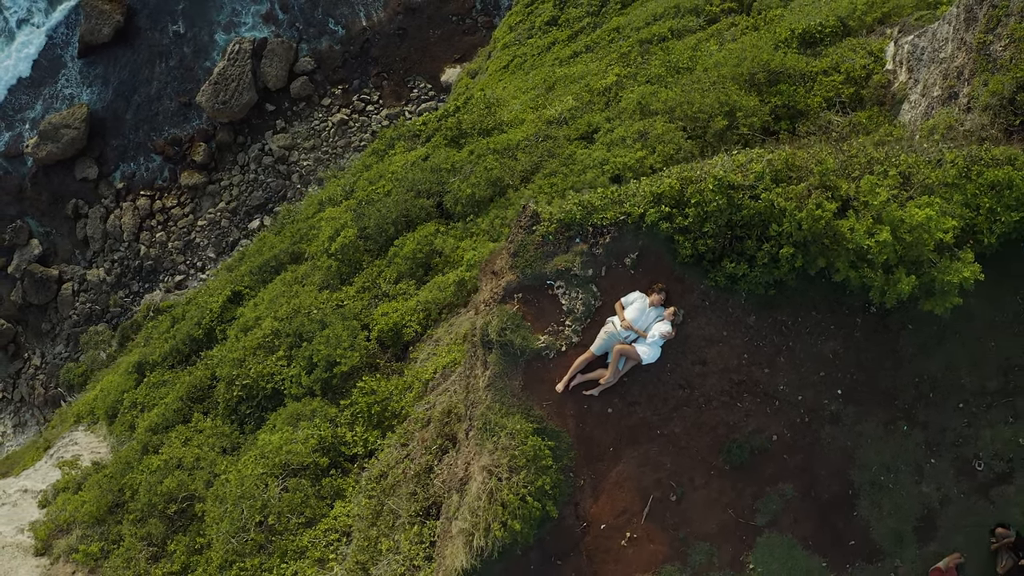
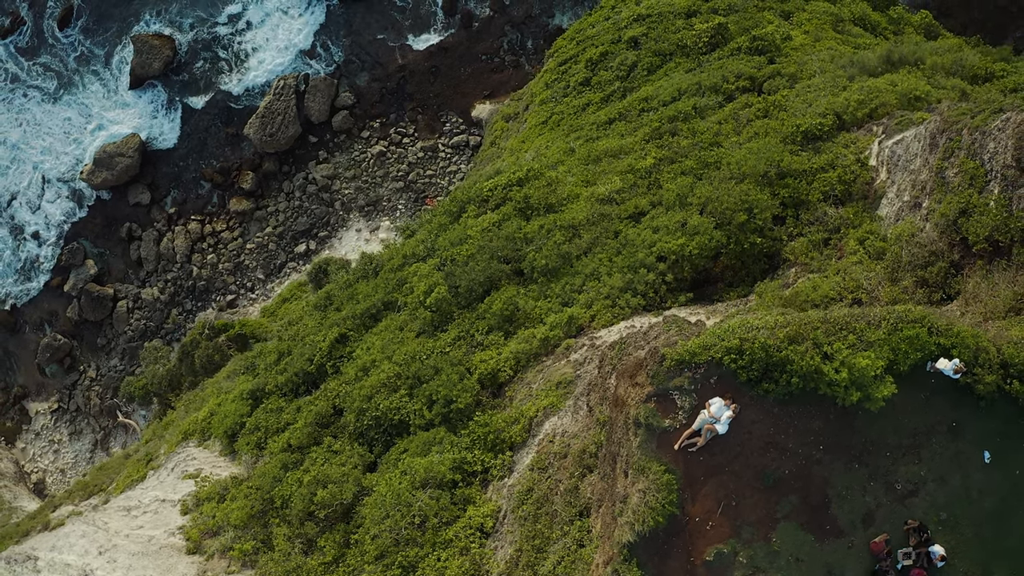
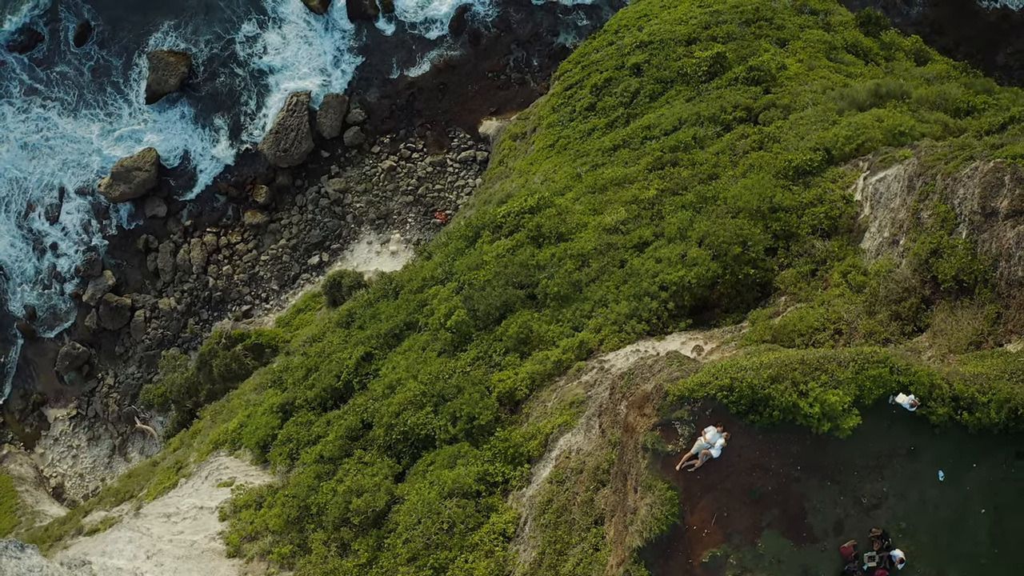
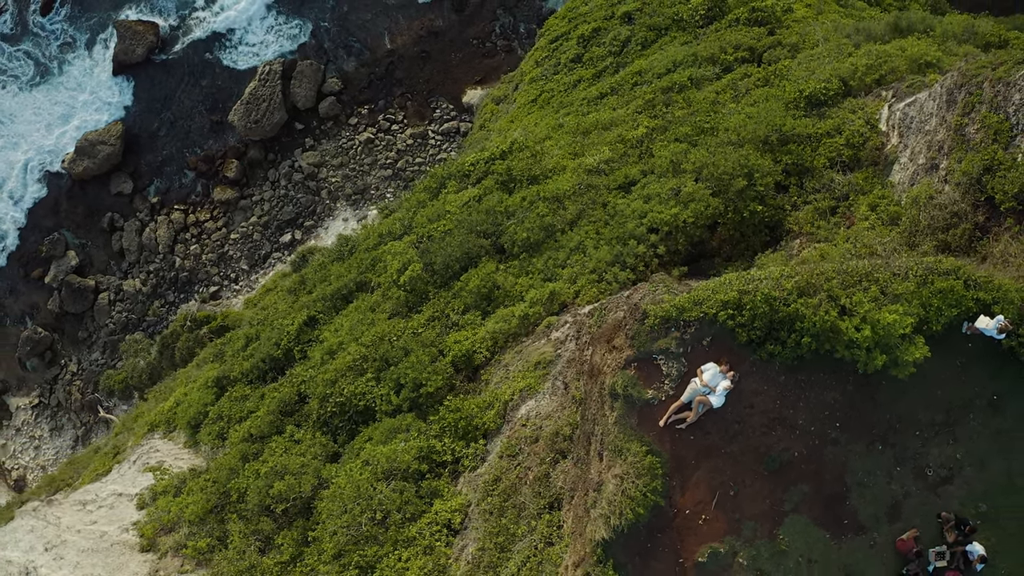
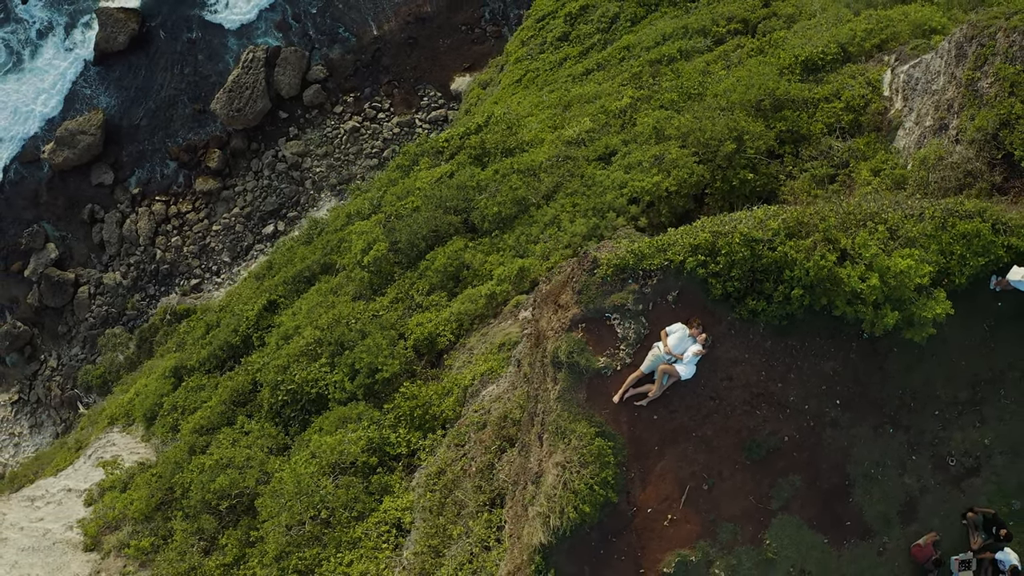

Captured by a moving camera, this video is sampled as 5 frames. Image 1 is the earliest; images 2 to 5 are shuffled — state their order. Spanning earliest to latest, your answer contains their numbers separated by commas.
5, 4, 2, 3
